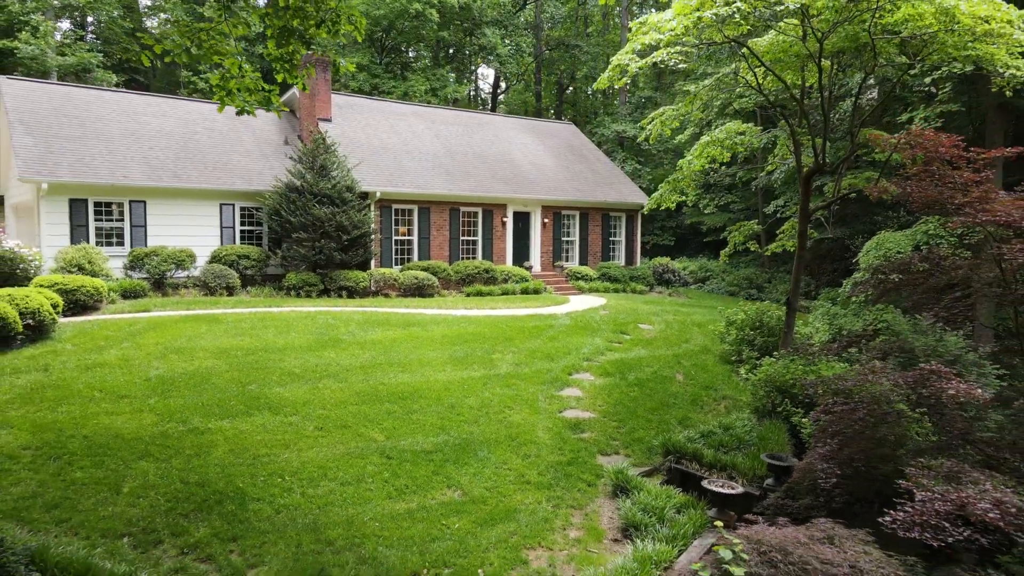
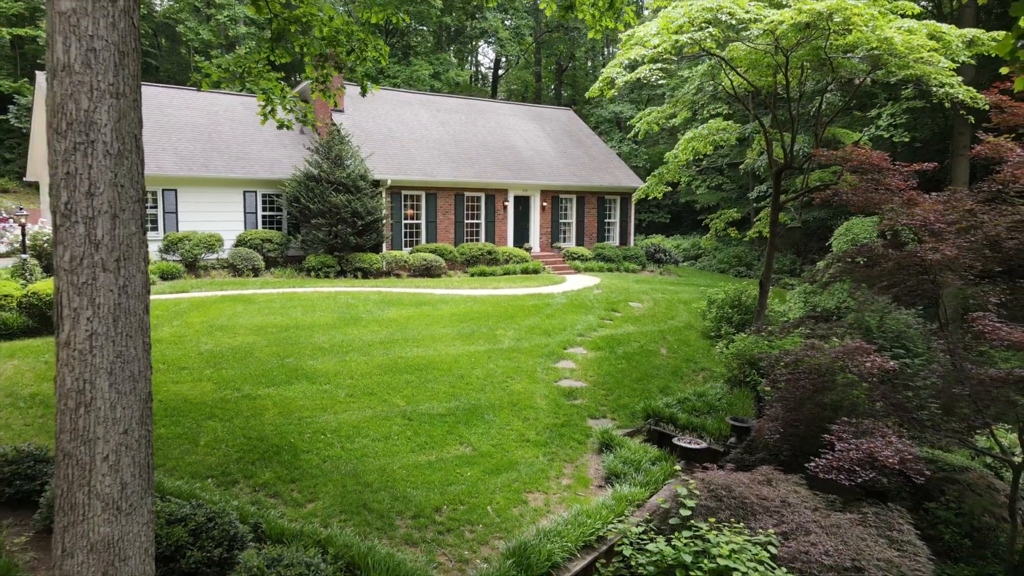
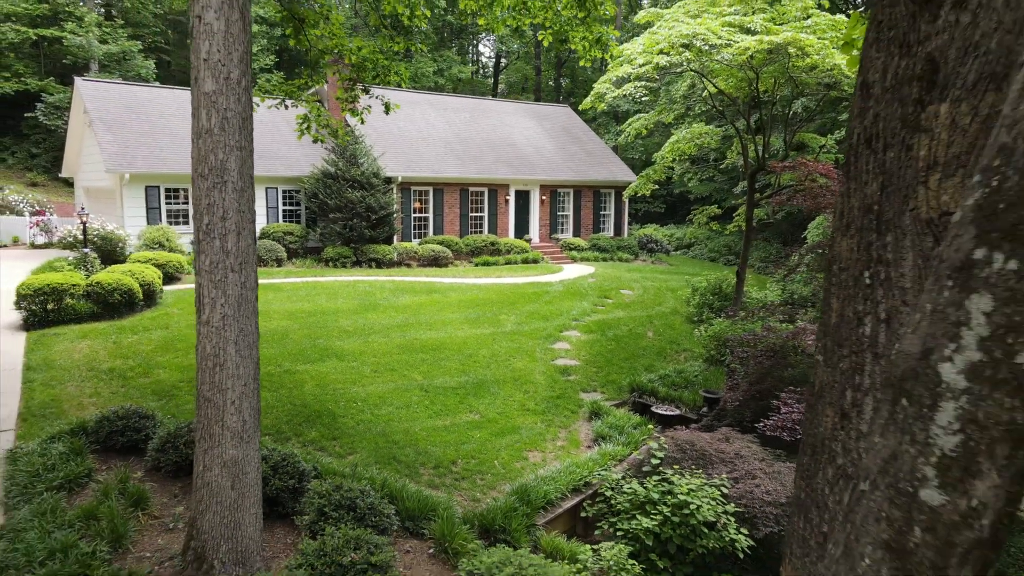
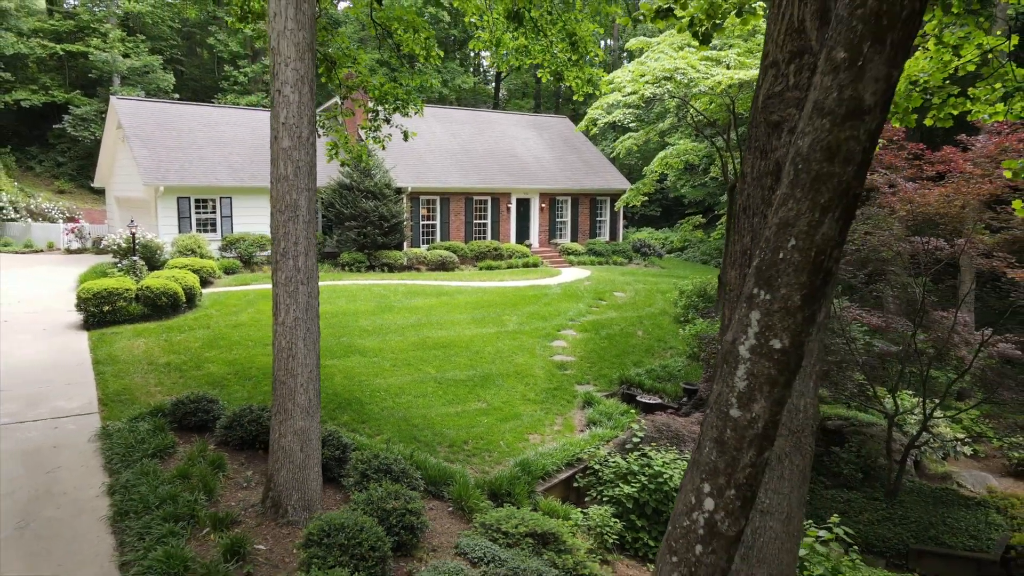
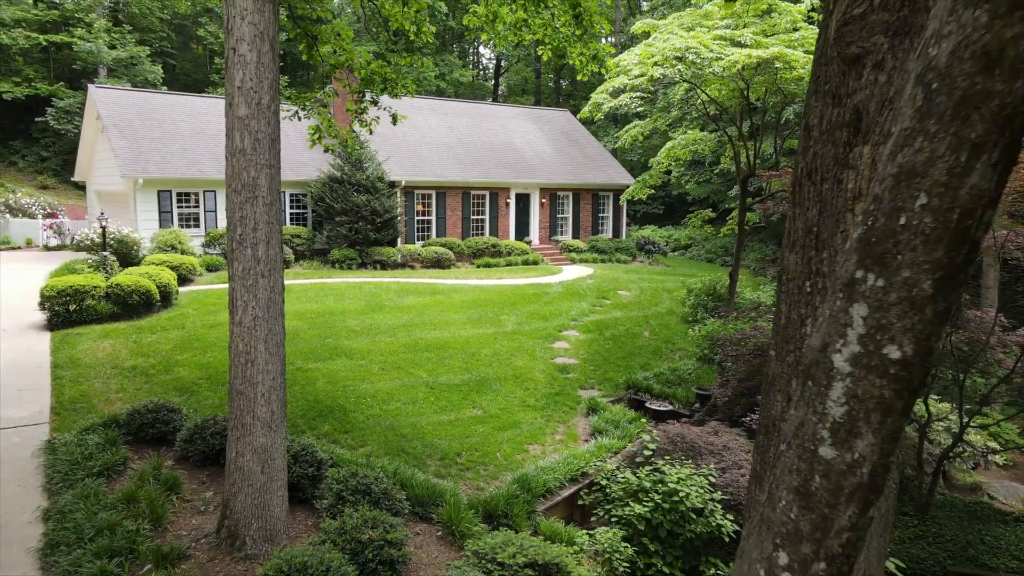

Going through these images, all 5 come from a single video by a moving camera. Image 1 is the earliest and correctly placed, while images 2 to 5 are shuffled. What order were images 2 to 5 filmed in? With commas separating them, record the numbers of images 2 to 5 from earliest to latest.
2, 3, 5, 4
